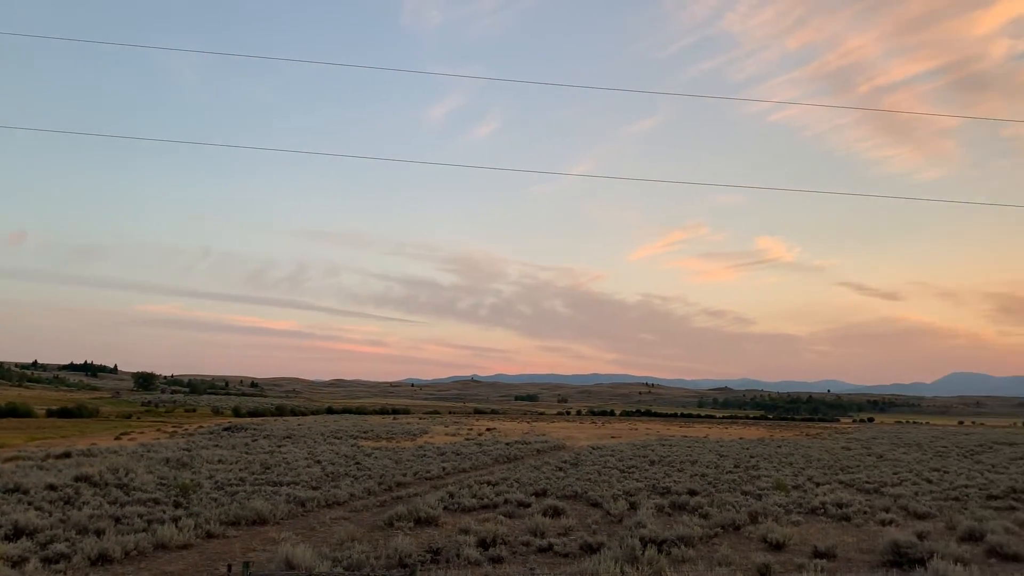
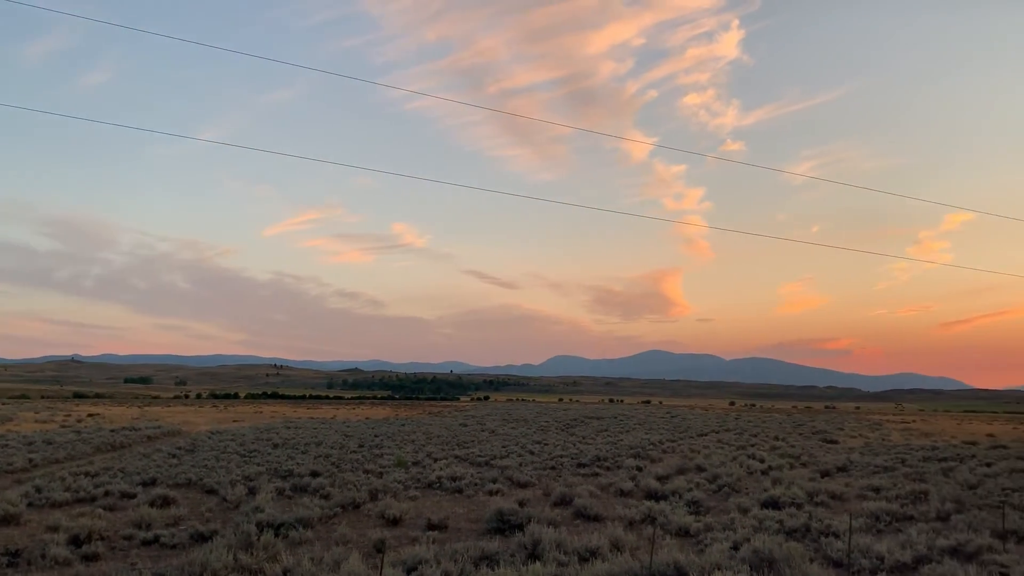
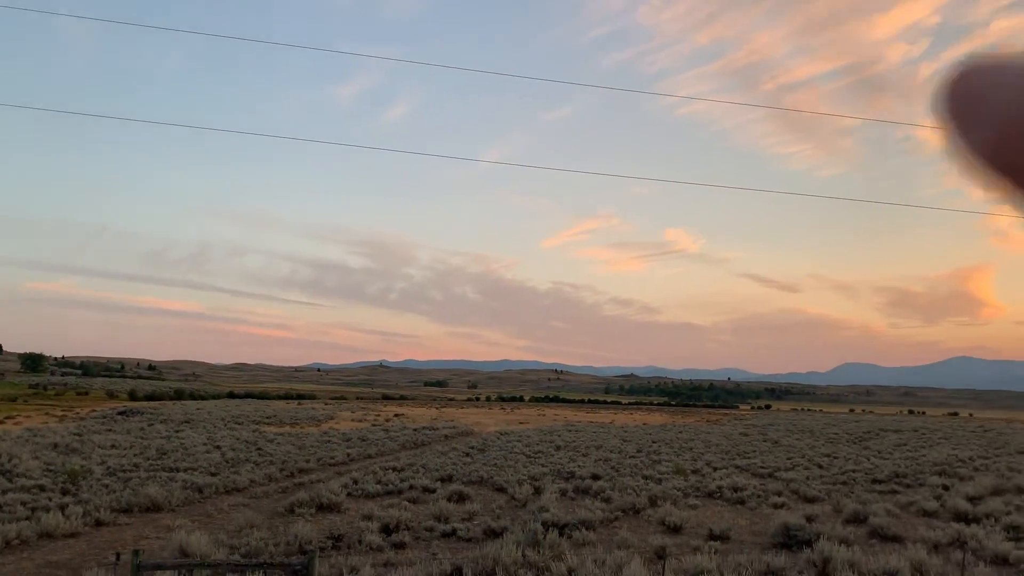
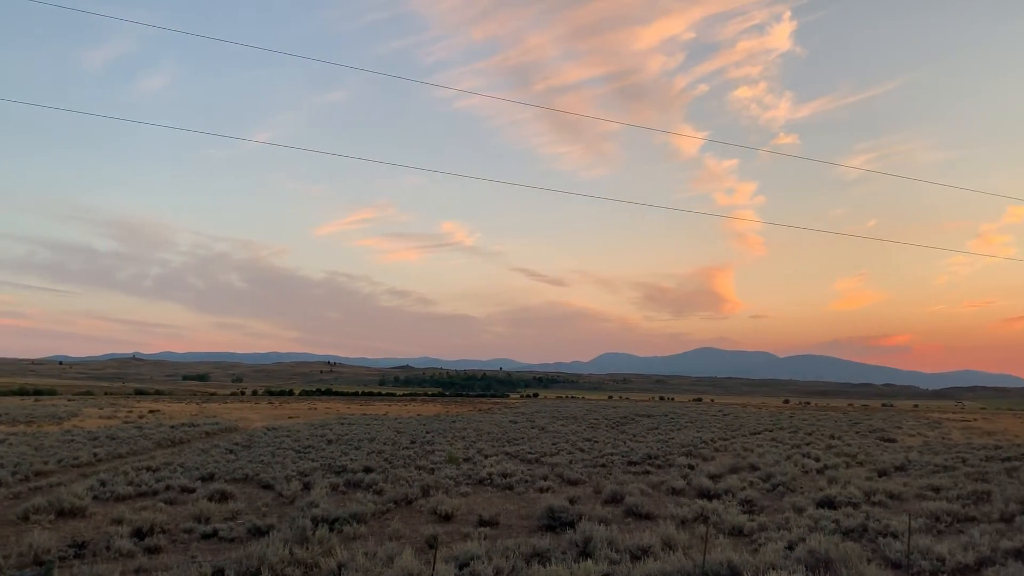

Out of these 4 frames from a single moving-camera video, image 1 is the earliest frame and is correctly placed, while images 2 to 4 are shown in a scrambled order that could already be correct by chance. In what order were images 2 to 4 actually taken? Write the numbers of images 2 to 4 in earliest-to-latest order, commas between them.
3, 4, 2
